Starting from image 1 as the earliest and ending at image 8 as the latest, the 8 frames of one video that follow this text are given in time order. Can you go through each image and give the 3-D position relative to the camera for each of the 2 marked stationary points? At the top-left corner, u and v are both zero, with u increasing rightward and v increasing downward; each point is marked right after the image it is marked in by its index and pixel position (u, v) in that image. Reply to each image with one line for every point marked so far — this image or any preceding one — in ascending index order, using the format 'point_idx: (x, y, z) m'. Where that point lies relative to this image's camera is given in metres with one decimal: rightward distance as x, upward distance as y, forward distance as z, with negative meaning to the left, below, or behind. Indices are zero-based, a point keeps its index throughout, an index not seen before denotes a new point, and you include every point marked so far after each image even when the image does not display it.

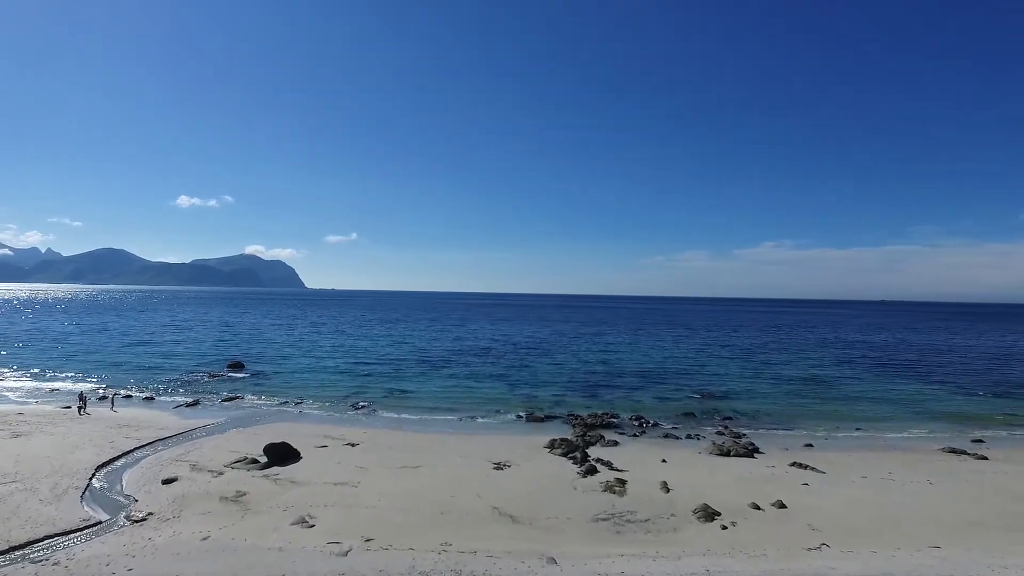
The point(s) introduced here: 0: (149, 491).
0: (-11.7, -6.6, +19.9) m
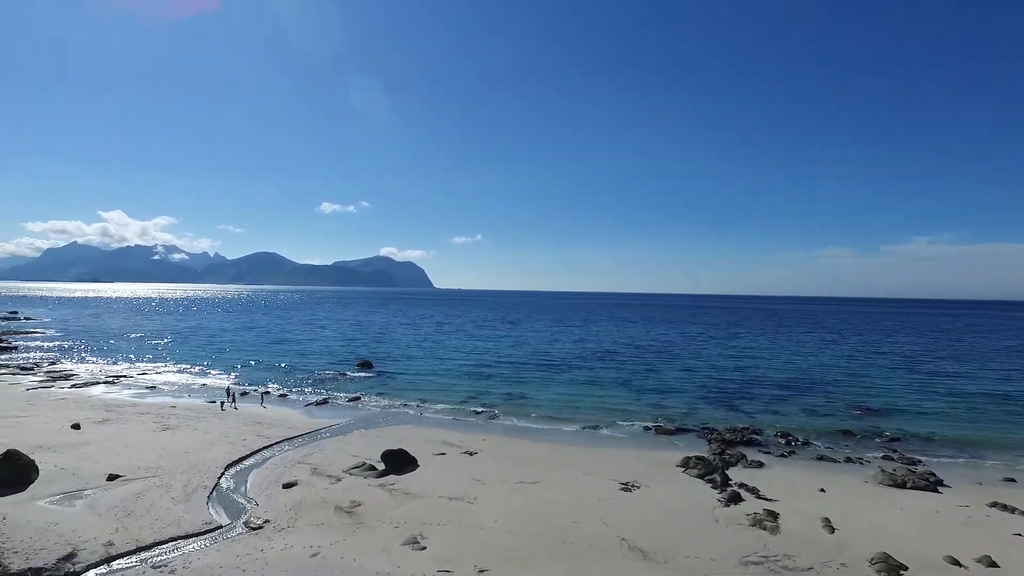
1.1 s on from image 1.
0: (-7.7, -6.7, +19.8) m
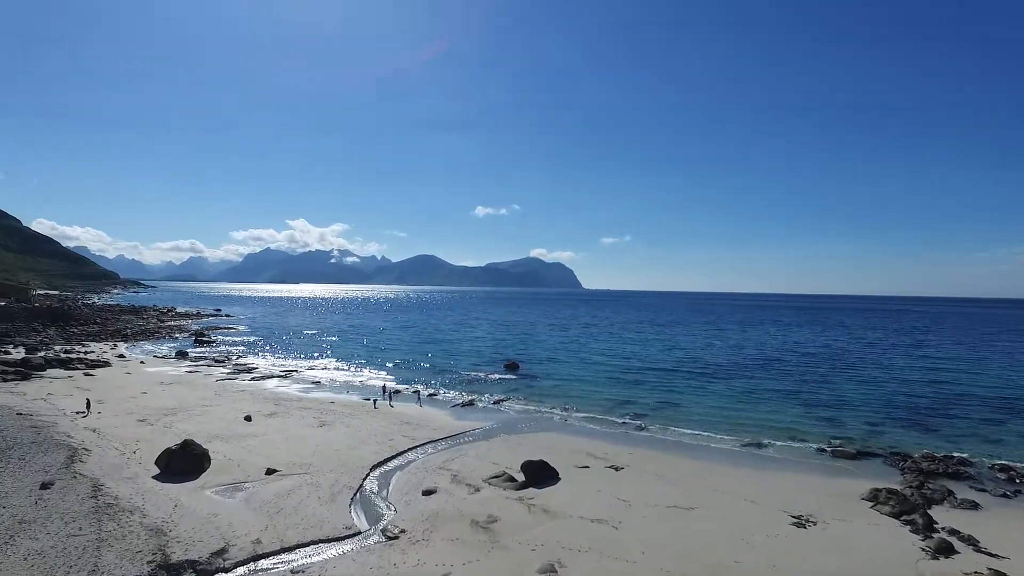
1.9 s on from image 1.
0: (-3.3, -6.8, +19.5) m
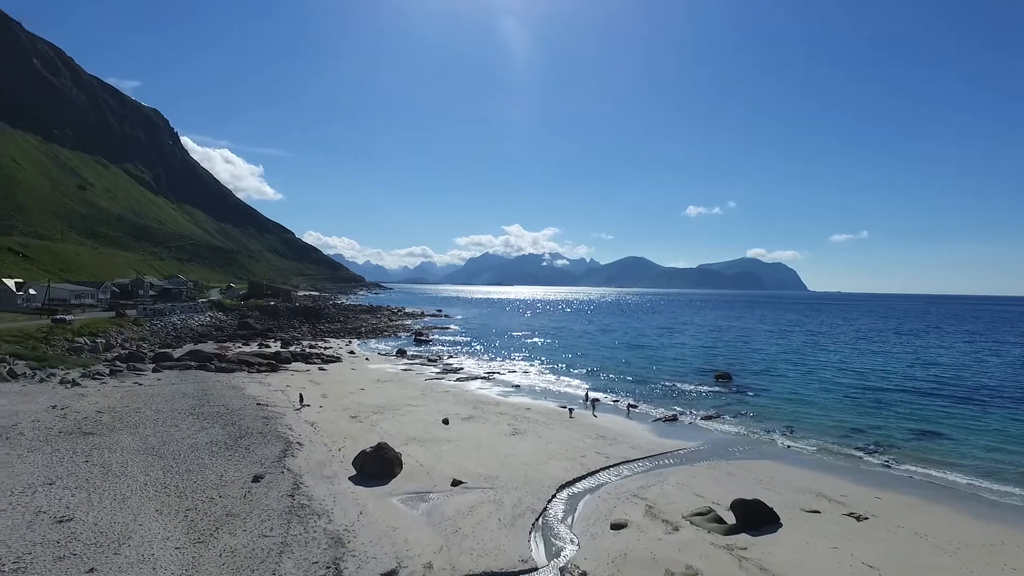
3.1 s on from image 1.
0: (+2.3, -6.9, +17.3) m
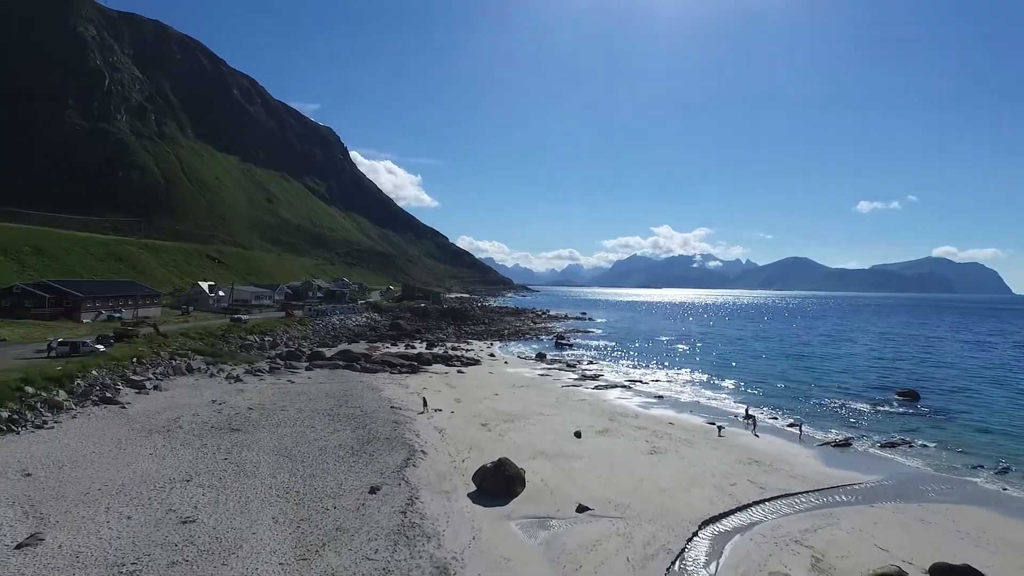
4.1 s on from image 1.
0: (+5.3, -7.0, +14.2) m
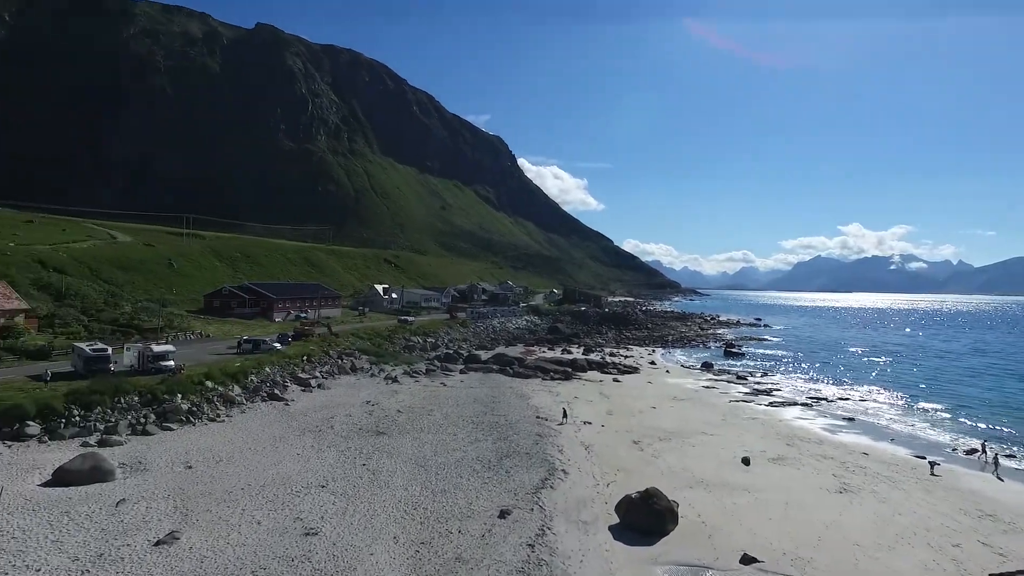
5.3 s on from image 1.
0: (+7.6, -7.1, +10.1) m
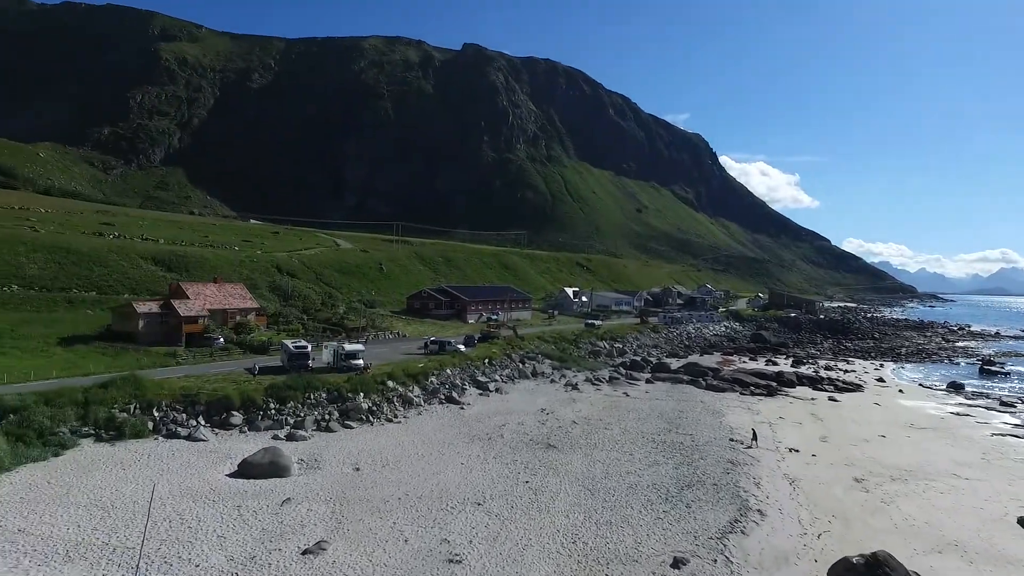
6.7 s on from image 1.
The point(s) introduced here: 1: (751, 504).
0: (+9.1, -7.1, +5.0) m
1: (+7.4, -6.6, +19.1) m
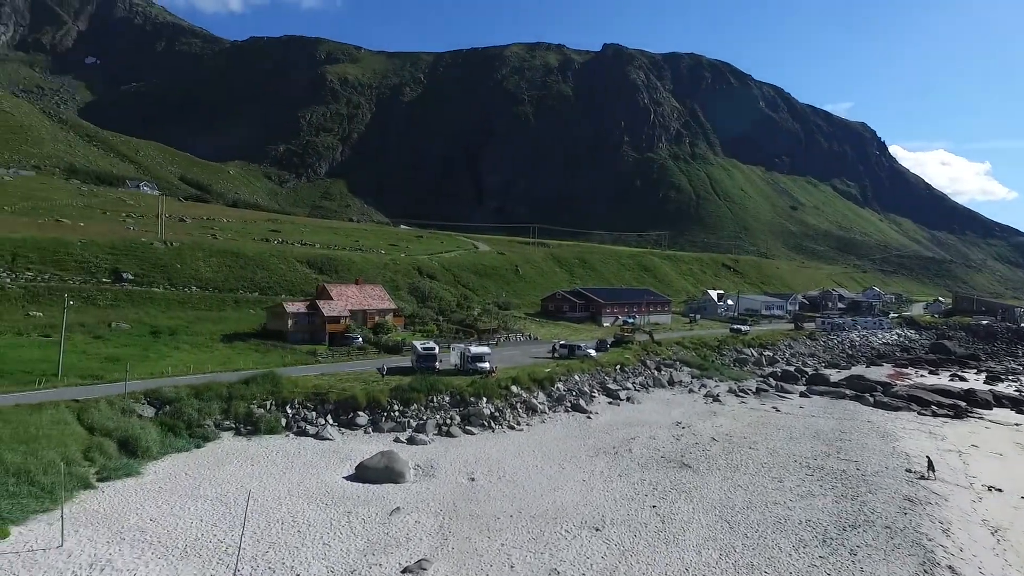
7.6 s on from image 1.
0: (+9.1, -7.2, +1.3) m
1: (+10.6, -6.7, +15.4) m
